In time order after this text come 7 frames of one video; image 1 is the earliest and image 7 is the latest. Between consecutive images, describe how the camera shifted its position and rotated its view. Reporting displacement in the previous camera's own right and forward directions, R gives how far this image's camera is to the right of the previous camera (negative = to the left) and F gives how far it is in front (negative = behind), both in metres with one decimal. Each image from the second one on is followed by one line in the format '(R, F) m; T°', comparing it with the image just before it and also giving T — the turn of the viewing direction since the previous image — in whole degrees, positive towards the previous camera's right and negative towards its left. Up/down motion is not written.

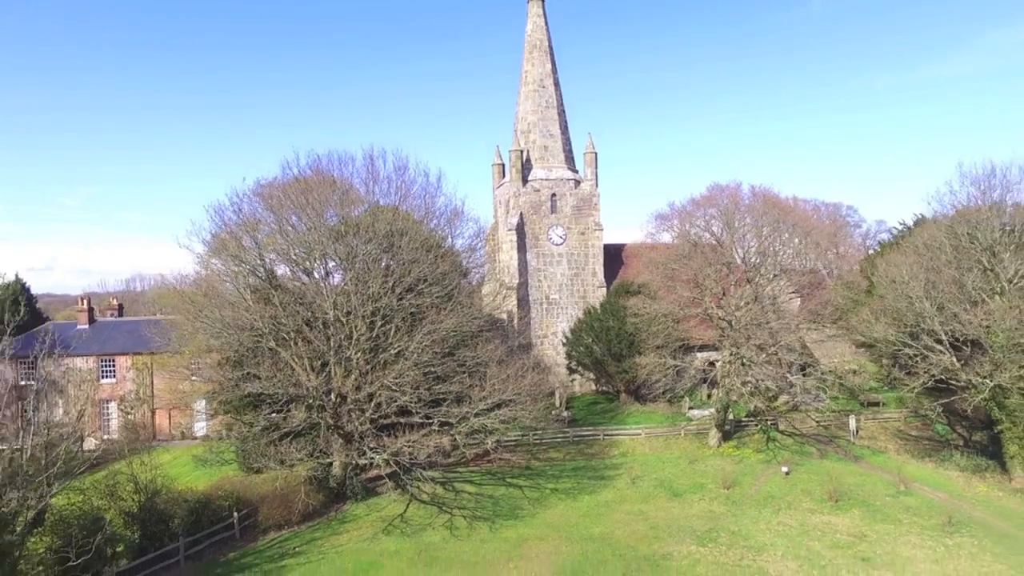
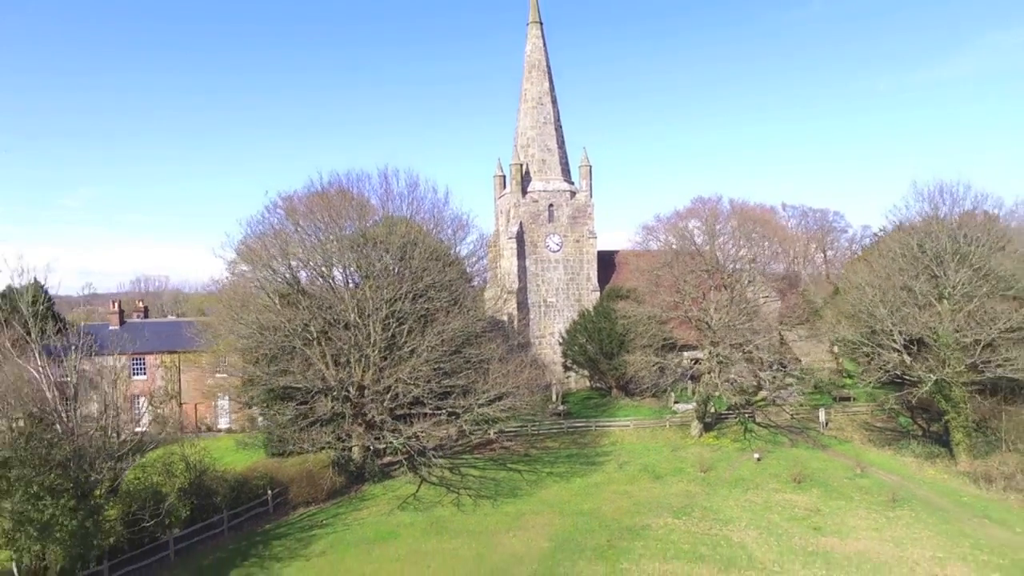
(0.0, -2.3) m; 0°
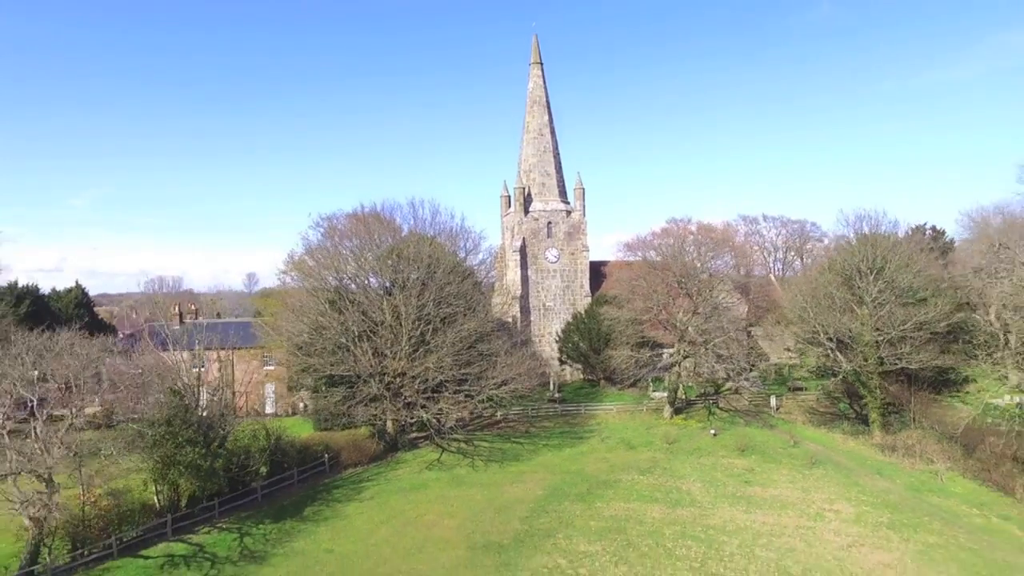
(+0.1, -5.2) m; -1°
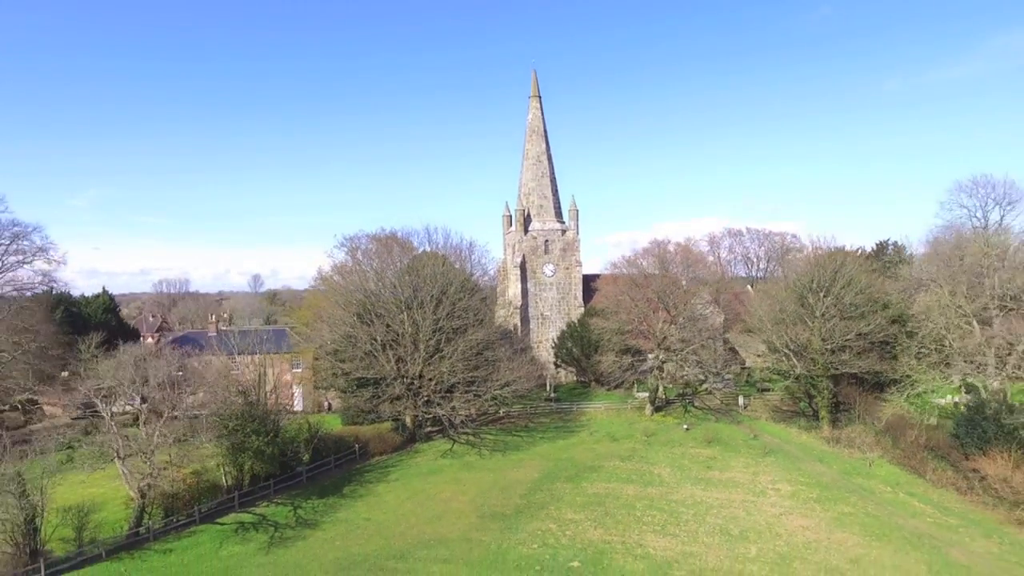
(0.0, -4.4) m; 0°
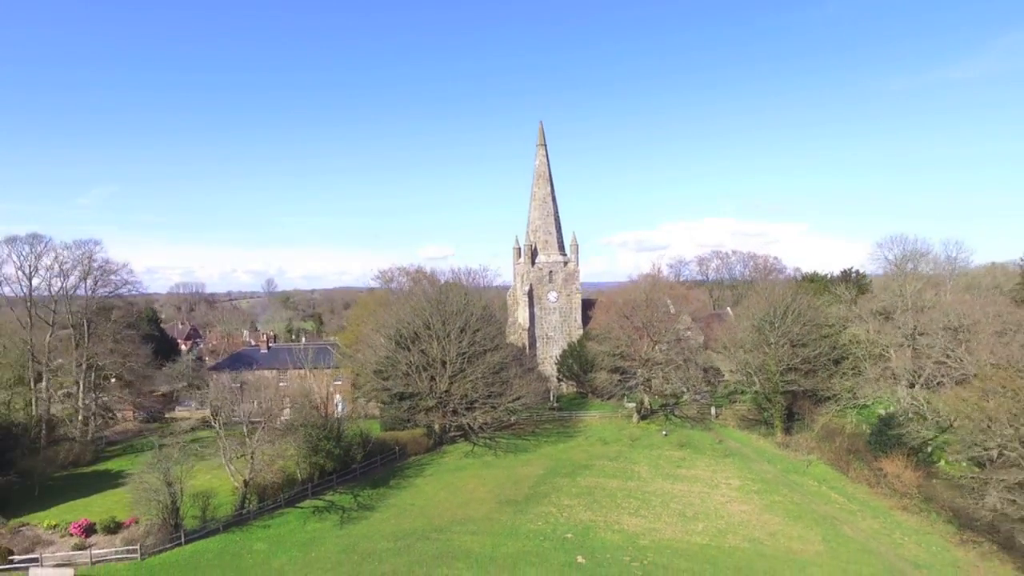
(-0.2, -6.7) m; -1°
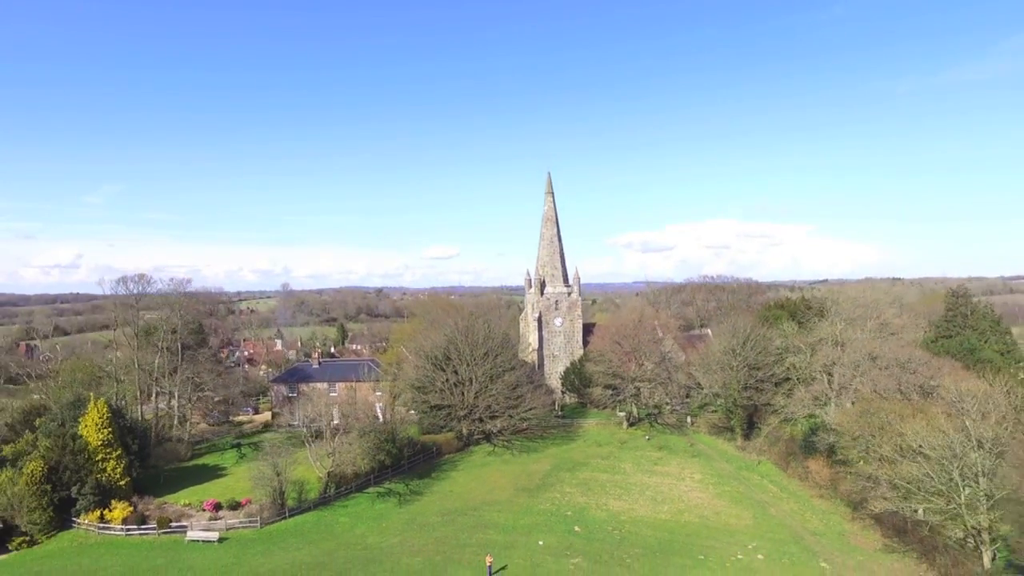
(-0.6, -9.2) m; -1°
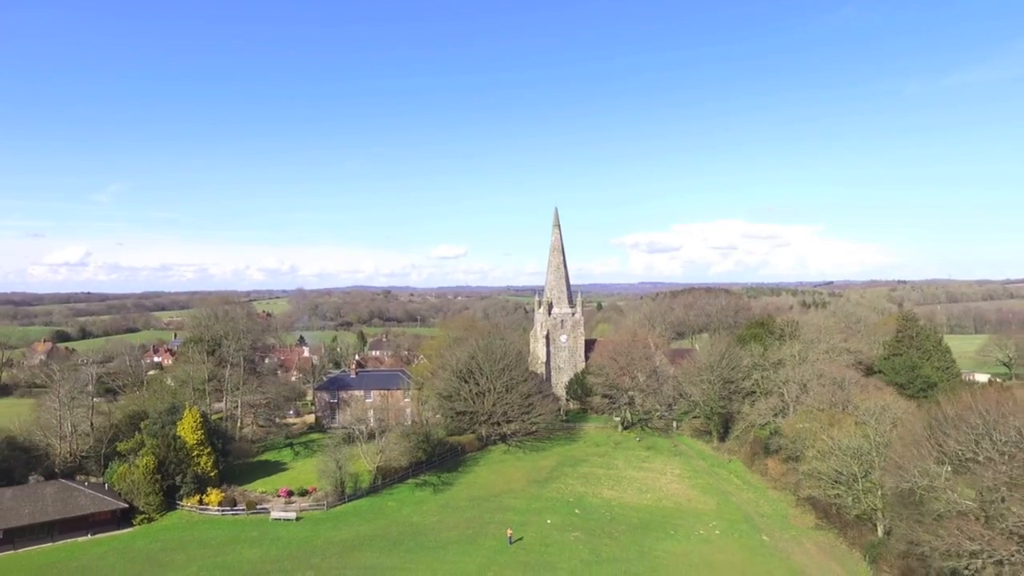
(-0.6, -8.6) m; -1°
